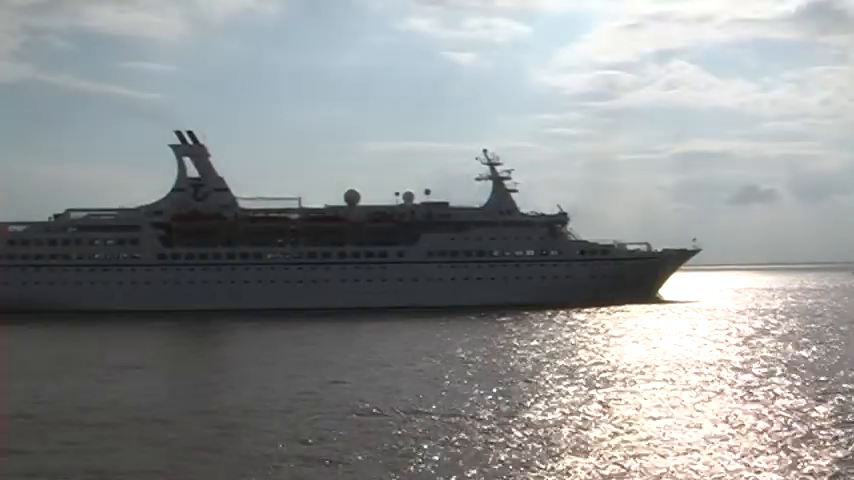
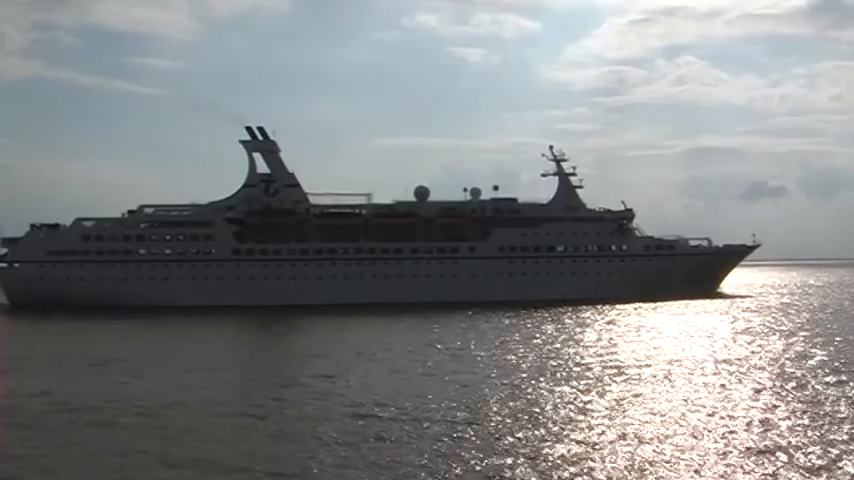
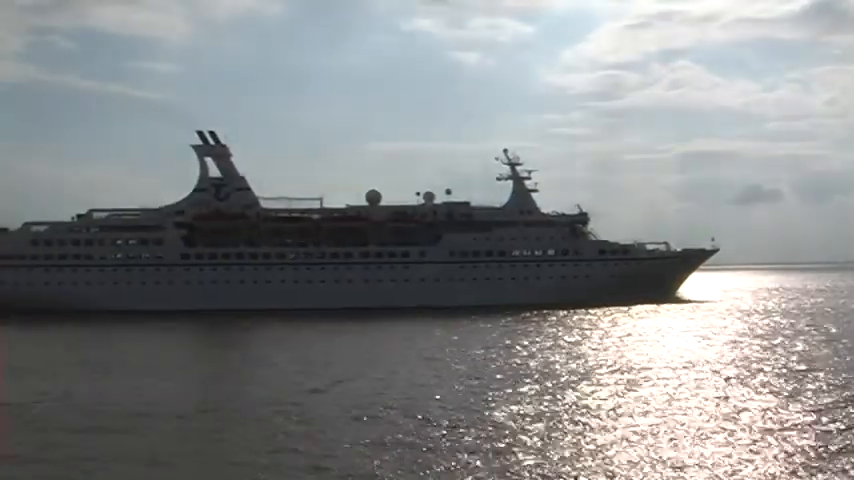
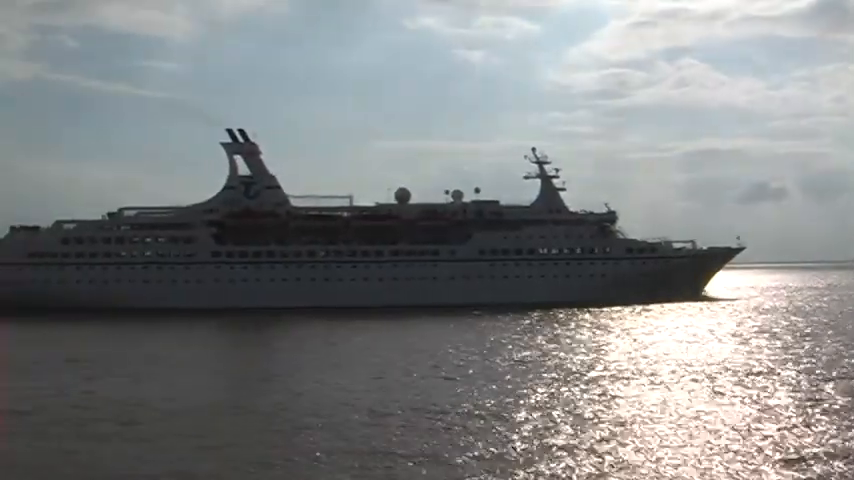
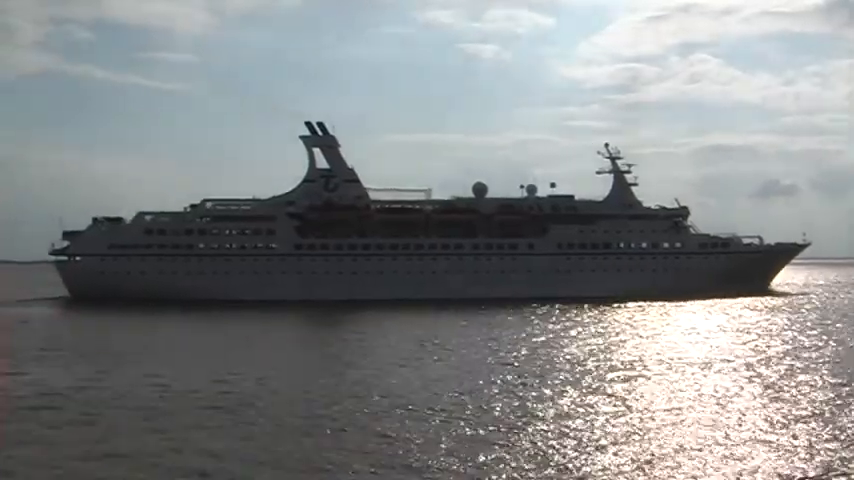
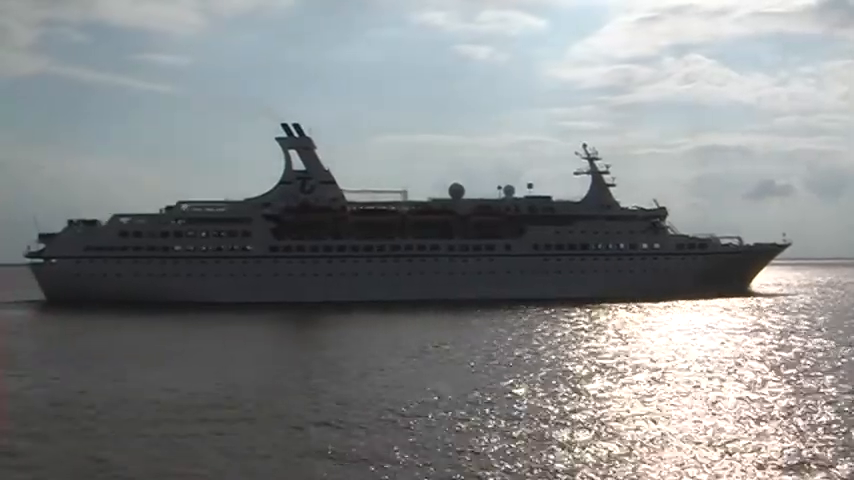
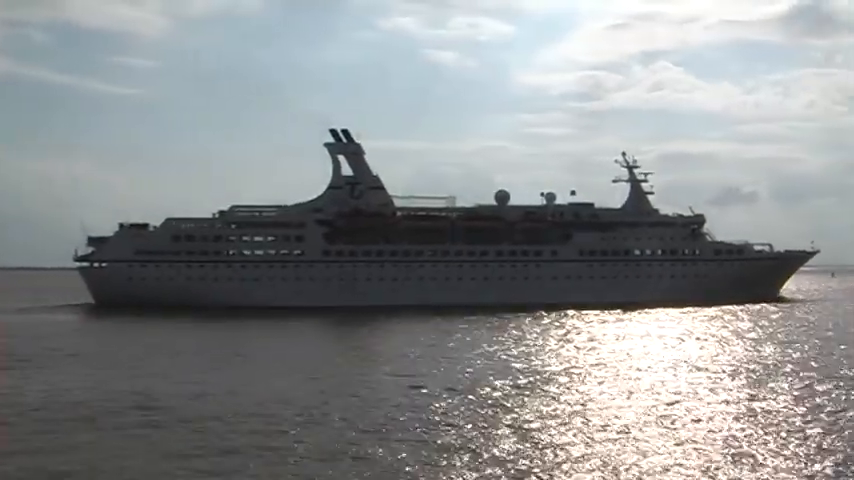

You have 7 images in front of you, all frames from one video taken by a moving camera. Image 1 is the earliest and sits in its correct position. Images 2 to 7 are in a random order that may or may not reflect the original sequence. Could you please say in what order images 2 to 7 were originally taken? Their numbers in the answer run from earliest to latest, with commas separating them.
3, 4, 2, 6, 5, 7
